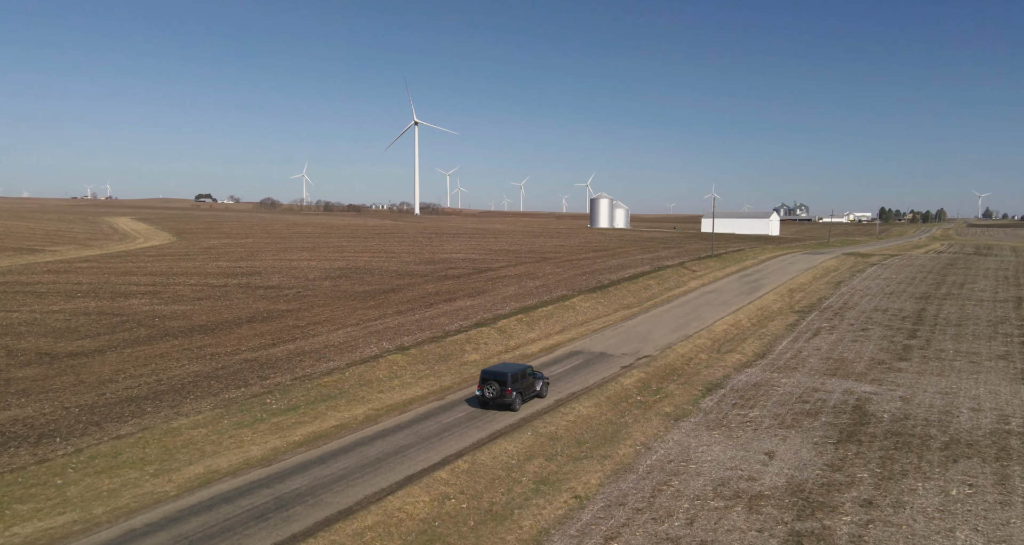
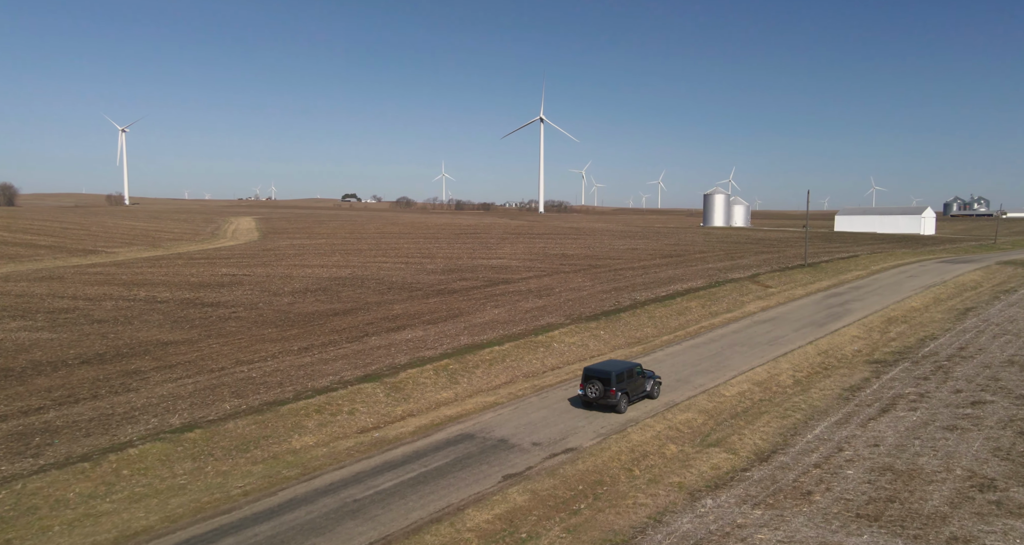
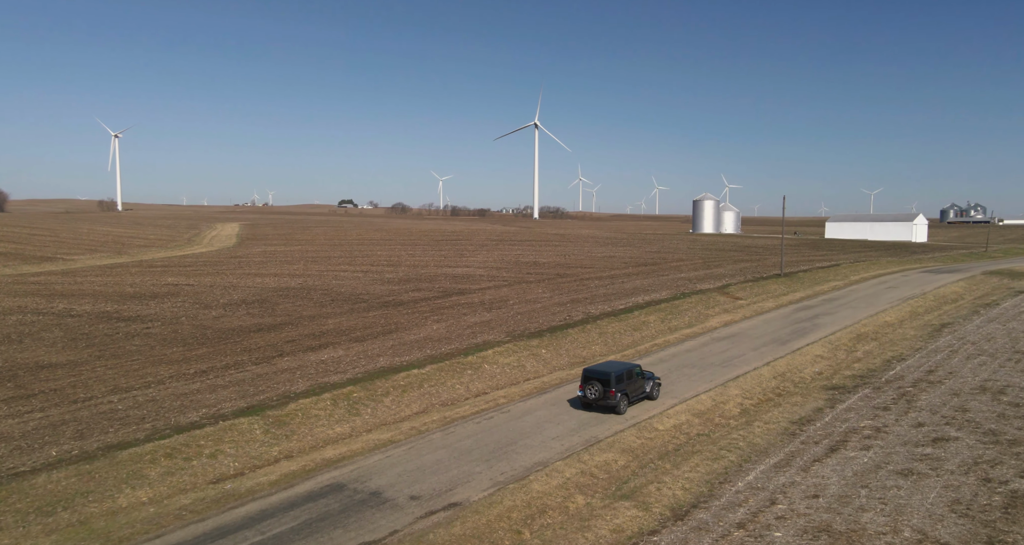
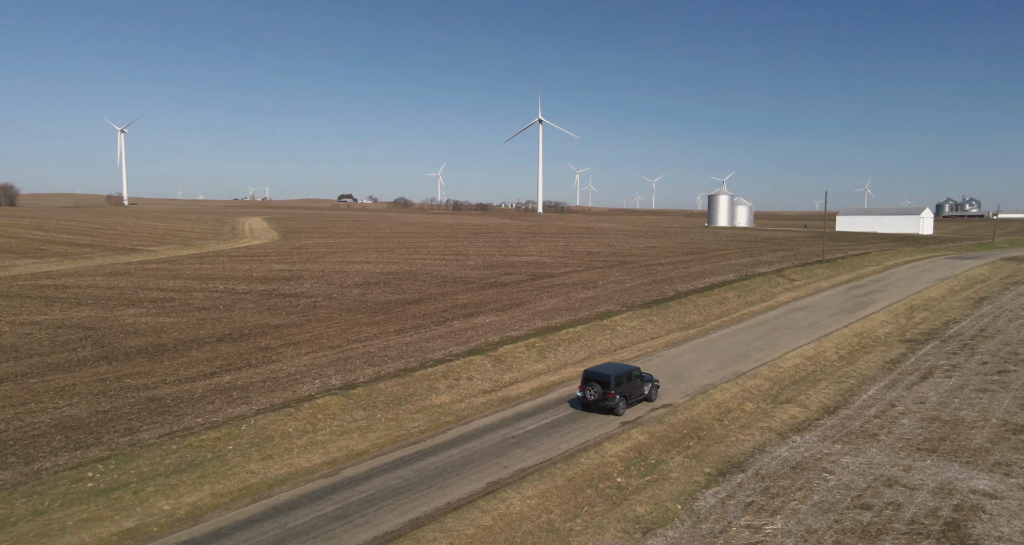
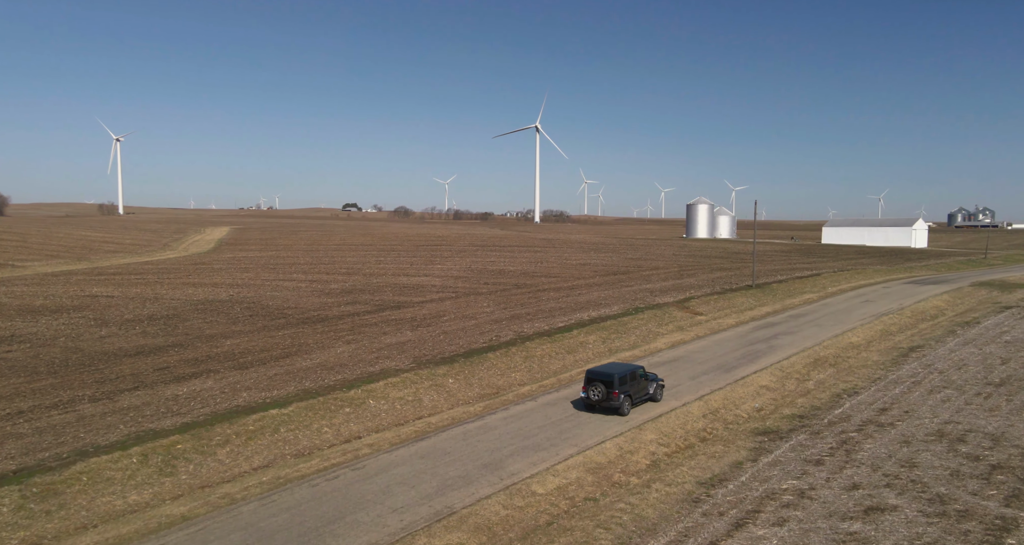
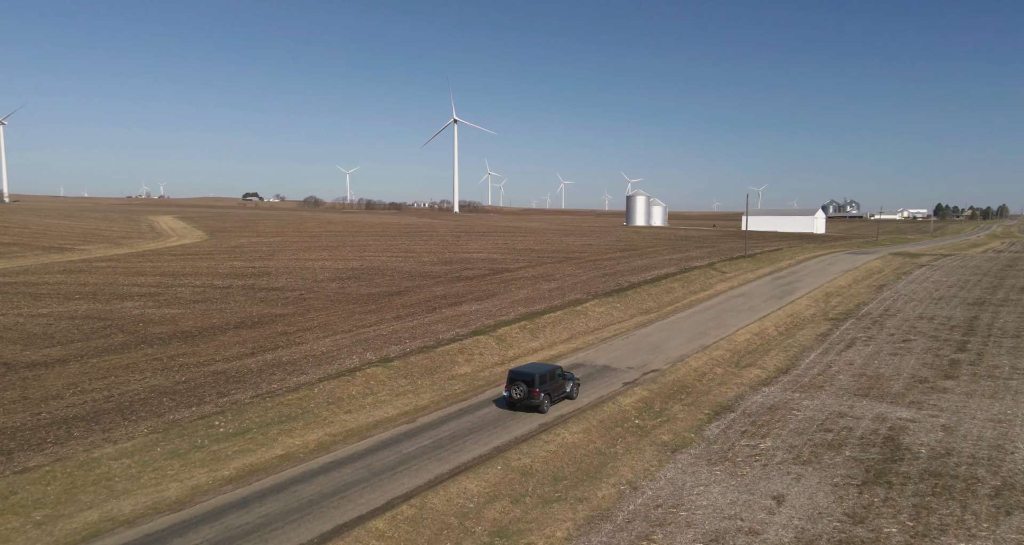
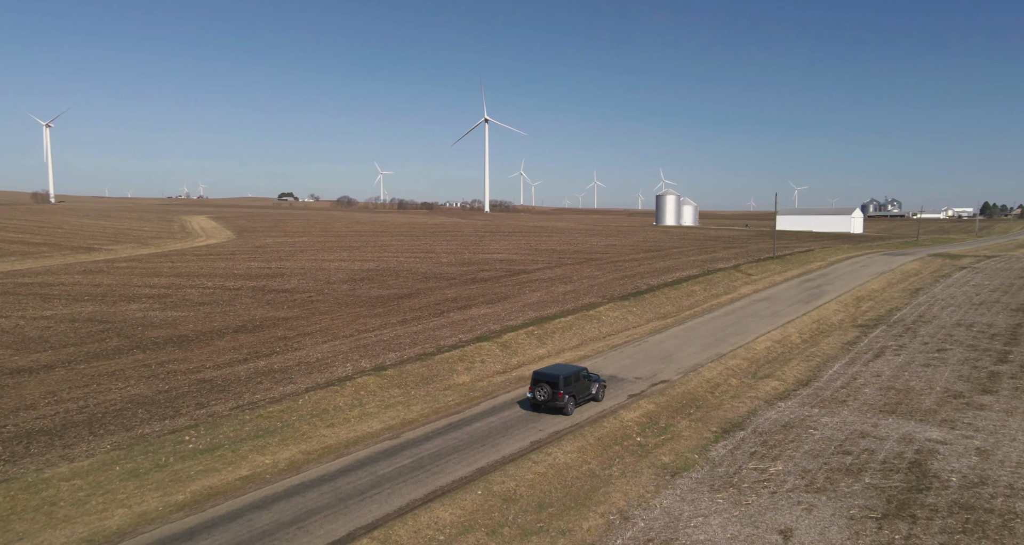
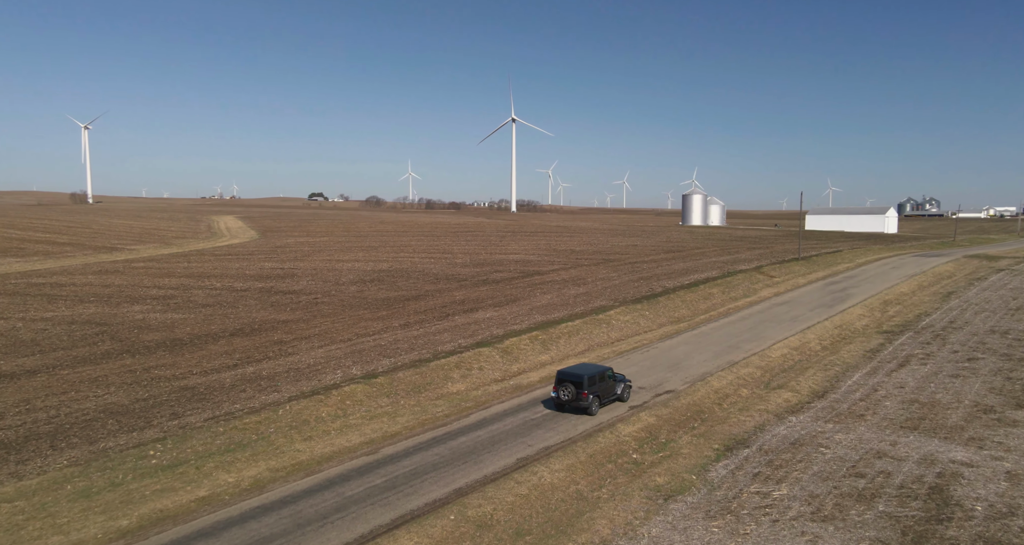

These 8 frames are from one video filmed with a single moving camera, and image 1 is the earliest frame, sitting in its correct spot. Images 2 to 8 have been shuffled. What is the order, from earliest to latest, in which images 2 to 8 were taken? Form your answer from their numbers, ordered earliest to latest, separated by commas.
6, 7, 8, 4, 2, 3, 5
